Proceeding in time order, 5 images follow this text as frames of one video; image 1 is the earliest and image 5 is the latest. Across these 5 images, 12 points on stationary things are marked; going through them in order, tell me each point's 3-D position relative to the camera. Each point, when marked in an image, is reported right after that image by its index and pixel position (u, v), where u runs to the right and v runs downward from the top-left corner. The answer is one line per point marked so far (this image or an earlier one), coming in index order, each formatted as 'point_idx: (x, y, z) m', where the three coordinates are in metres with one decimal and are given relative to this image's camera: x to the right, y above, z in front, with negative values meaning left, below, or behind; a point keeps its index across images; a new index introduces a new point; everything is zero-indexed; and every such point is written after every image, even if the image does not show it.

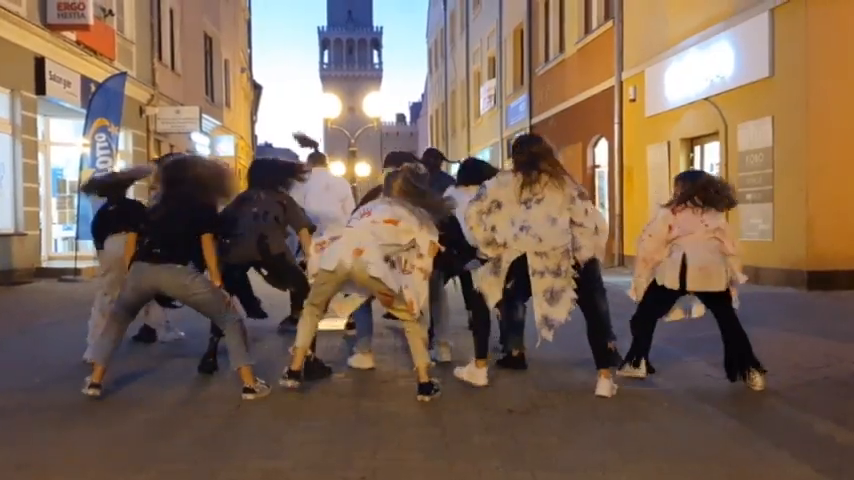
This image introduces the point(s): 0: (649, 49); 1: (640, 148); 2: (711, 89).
0: (+3.6, +3.2, +16.7) m
1: (+3.6, +1.6, +17.4) m
2: (+4.0, +2.1, +14.8) m
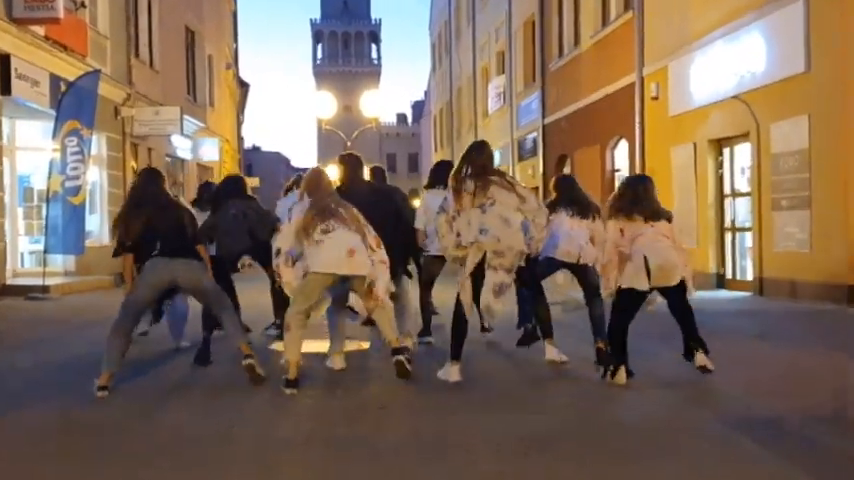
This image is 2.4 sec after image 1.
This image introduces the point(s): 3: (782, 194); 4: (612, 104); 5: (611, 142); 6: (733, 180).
0: (+3.7, +3.0, +15.5) m
1: (+3.7, +1.4, +16.2) m
2: (+4.0, +2.0, +13.6) m
3: (+4.3, +0.6, +12.8) m
4: (+3.3, +2.4, +18.2) m
5: (+3.3, +1.7, +18.5) m
6: (+4.2, +0.8, +14.4) m
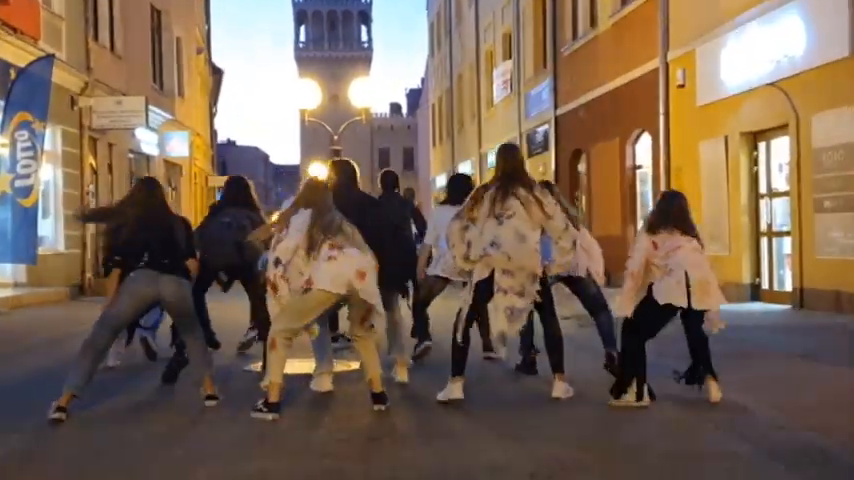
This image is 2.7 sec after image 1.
0: (+3.6, +2.9, +14.2) m
1: (+3.6, +1.3, +14.8) m
2: (+4.0, +1.9, +12.2) m
3: (+4.3, +0.5, +11.4) m
4: (+3.2, +2.3, +16.8) m
5: (+3.3, +1.6, +17.1) m
6: (+4.2, +0.7, +13.0) m
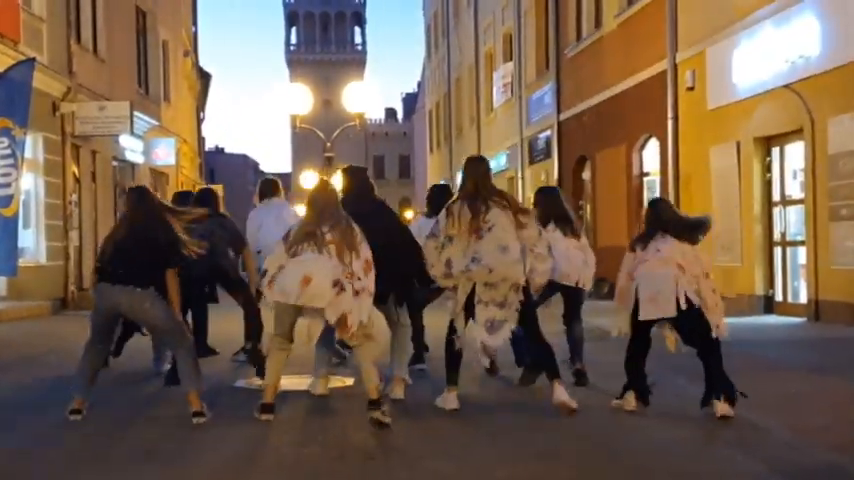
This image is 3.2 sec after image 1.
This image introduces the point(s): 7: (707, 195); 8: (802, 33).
0: (+3.6, +2.8, +13.6) m
1: (+3.7, +1.2, +14.3) m
2: (+4.0, +1.8, +11.7) m
3: (+4.2, +0.4, +10.9) m
4: (+3.3, +2.2, +16.3) m
5: (+3.3, +1.5, +16.6) m
6: (+4.2, +0.7, +12.5) m
7: (+3.7, +0.6, +14.0) m
8: (+4.0, +2.2, +11.4) m
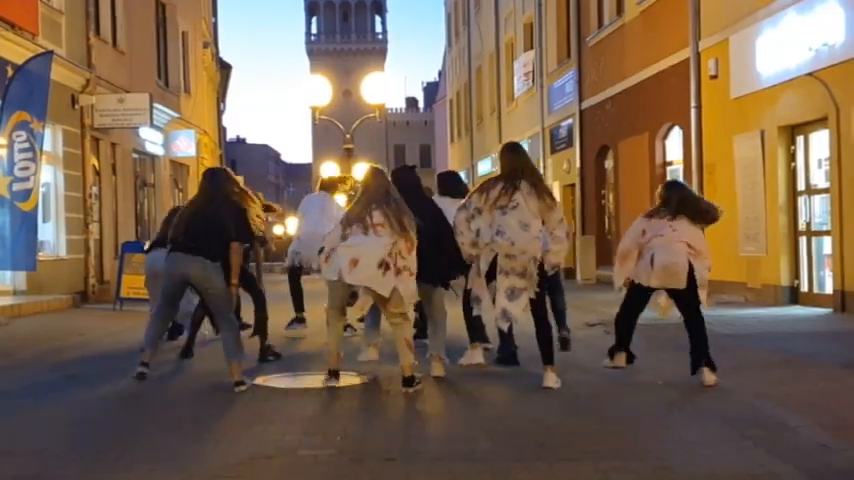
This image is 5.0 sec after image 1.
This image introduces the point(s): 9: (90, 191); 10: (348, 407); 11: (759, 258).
0: (+3.9, +2.9, +13.5) m
1: (+3.9, +1.3, +14.1) m
2: (+4.2, +1.9, +11.6) m
3: (+4.4, +0.5, +10.7) m
4: (+3.5, +2.3, +16.2) m
5: (+3.6, +1.6, +16.4) m
6: (+4.4, +0.8, +12.4) m
7: (+3.9, +0.7, +13.9) m
8: (+4.2, +2.3, +11.3) m
9: (-5.5, +0.8, +17.4) m
10: (-0.6, -1.2, +7.8) m
11: (+4.1, -0.2, +13.2) m
